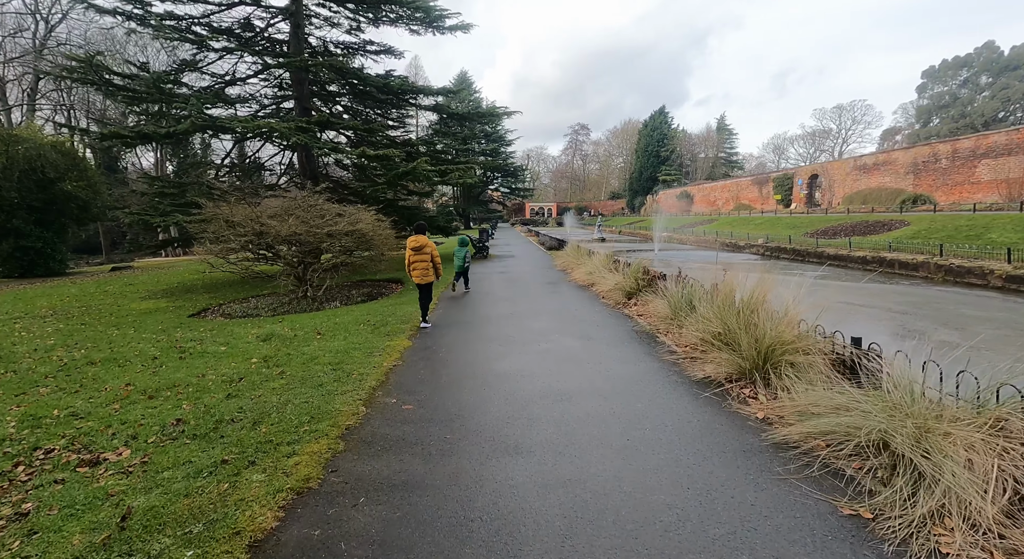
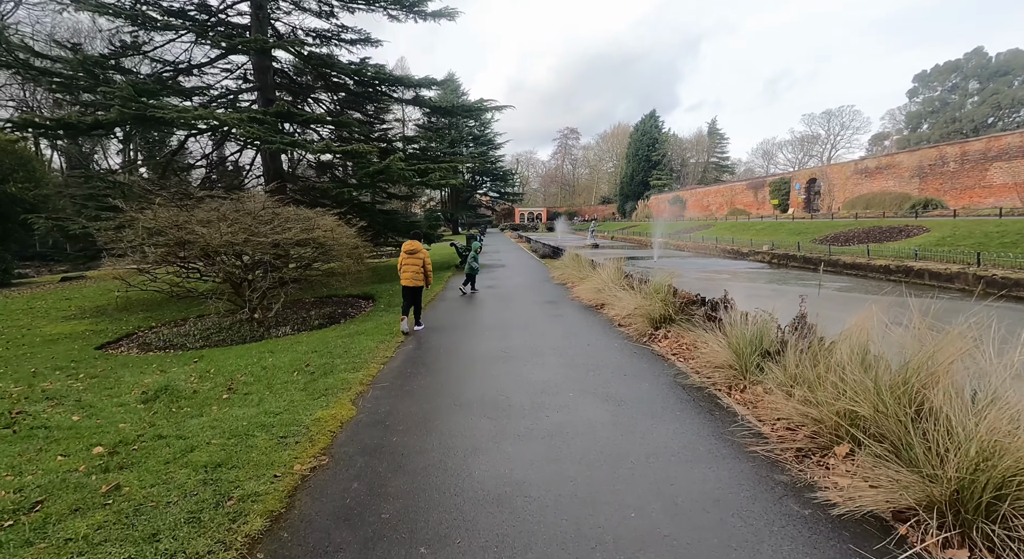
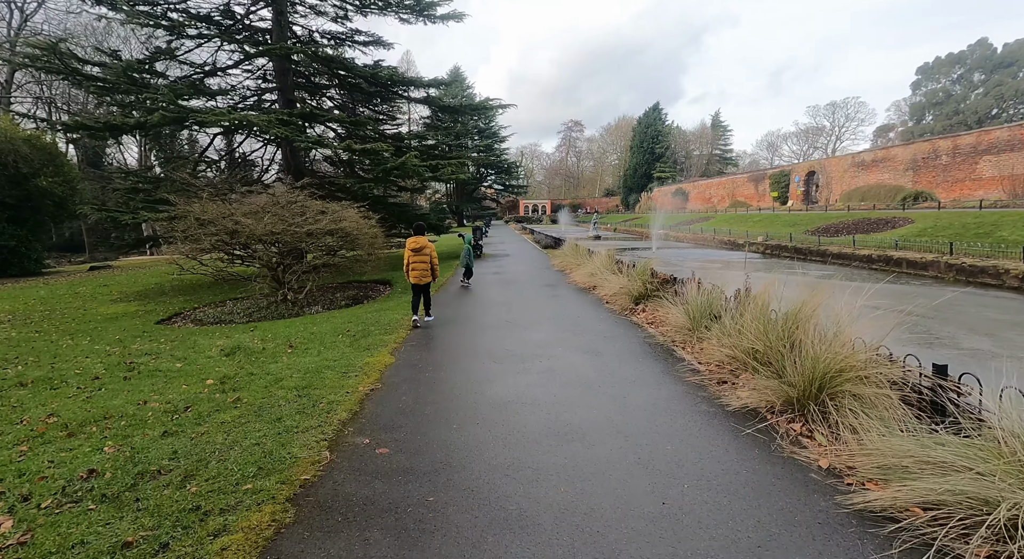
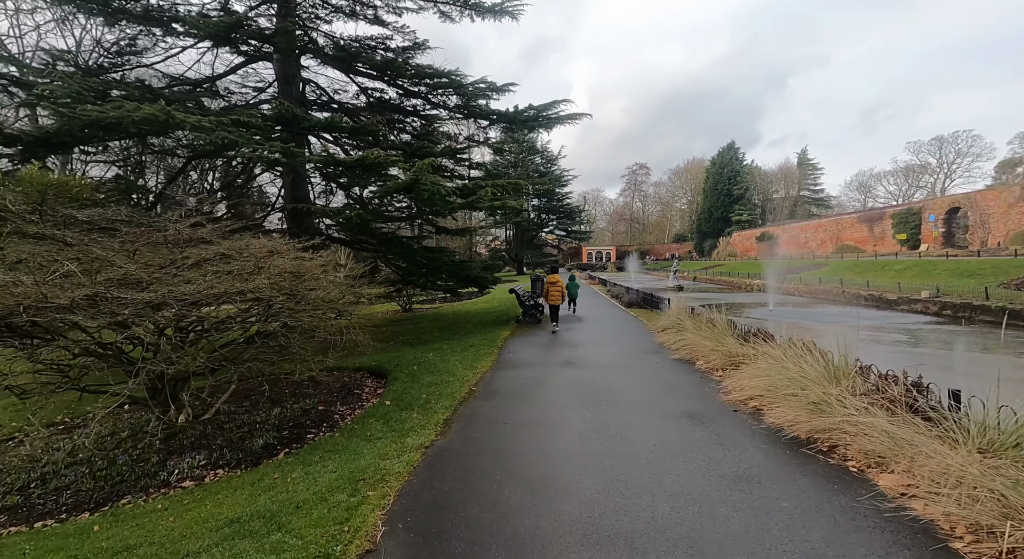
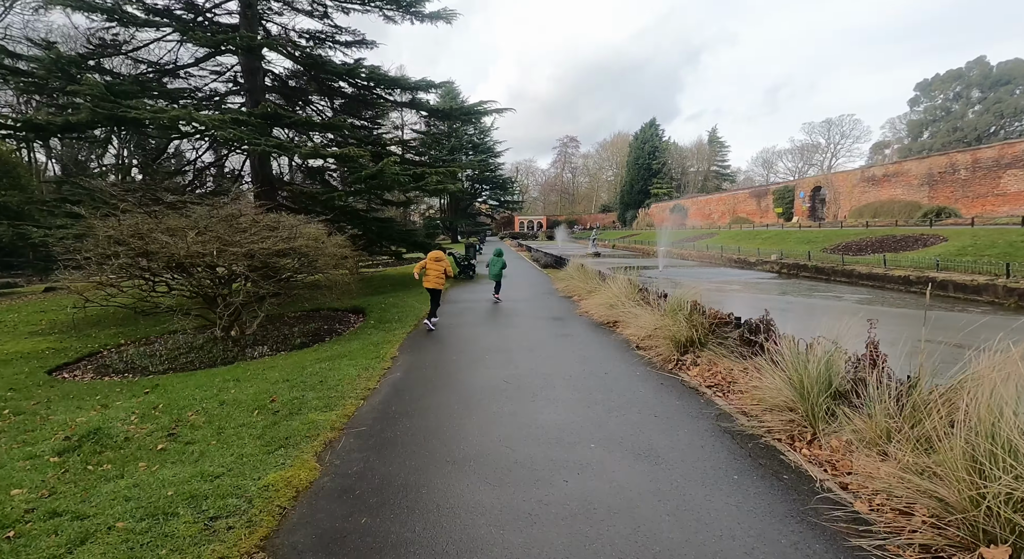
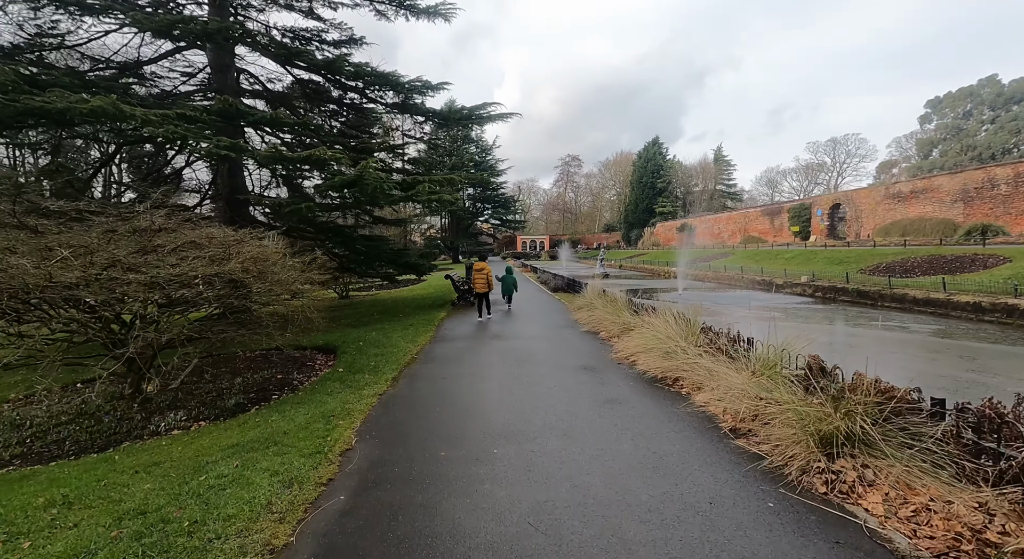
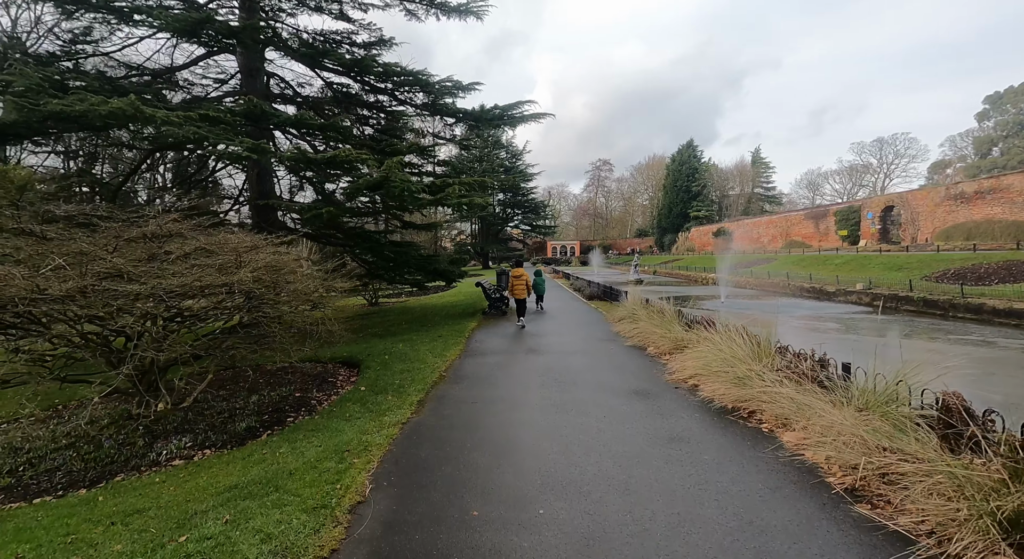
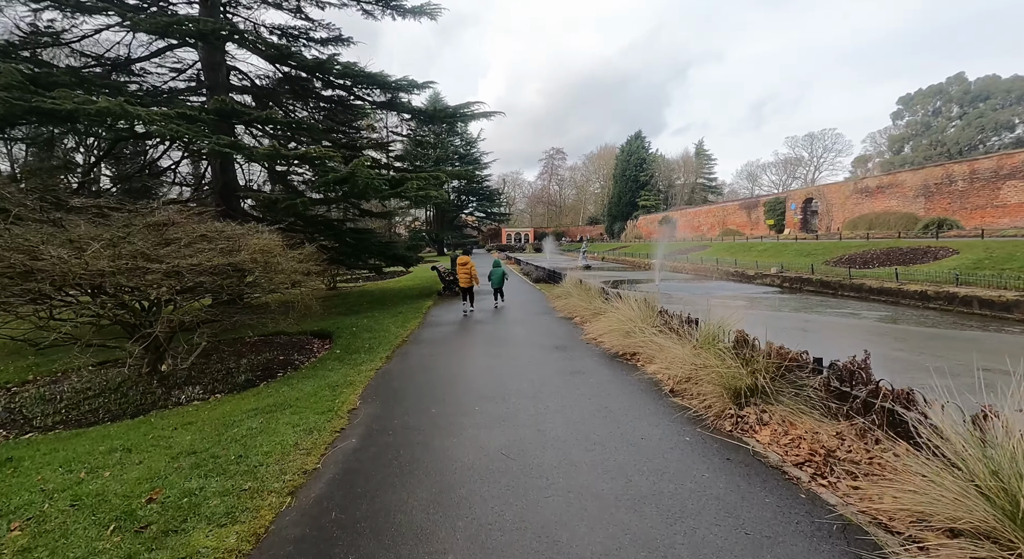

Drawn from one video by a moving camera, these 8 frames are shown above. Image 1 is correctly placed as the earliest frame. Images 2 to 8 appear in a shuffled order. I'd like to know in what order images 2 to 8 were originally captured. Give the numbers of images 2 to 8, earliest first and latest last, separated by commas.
3, 2, 5, 8, 6, 7, 4
